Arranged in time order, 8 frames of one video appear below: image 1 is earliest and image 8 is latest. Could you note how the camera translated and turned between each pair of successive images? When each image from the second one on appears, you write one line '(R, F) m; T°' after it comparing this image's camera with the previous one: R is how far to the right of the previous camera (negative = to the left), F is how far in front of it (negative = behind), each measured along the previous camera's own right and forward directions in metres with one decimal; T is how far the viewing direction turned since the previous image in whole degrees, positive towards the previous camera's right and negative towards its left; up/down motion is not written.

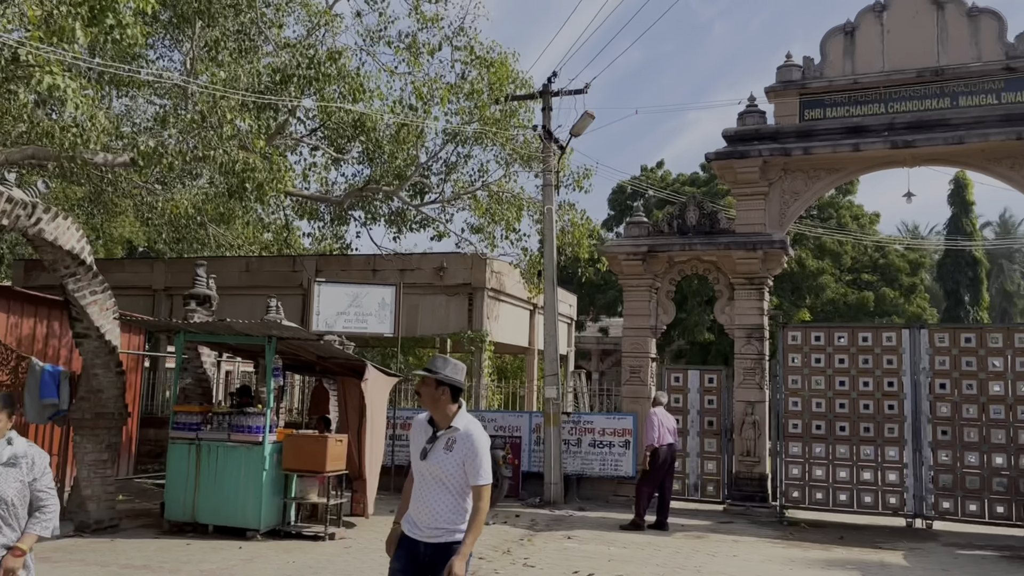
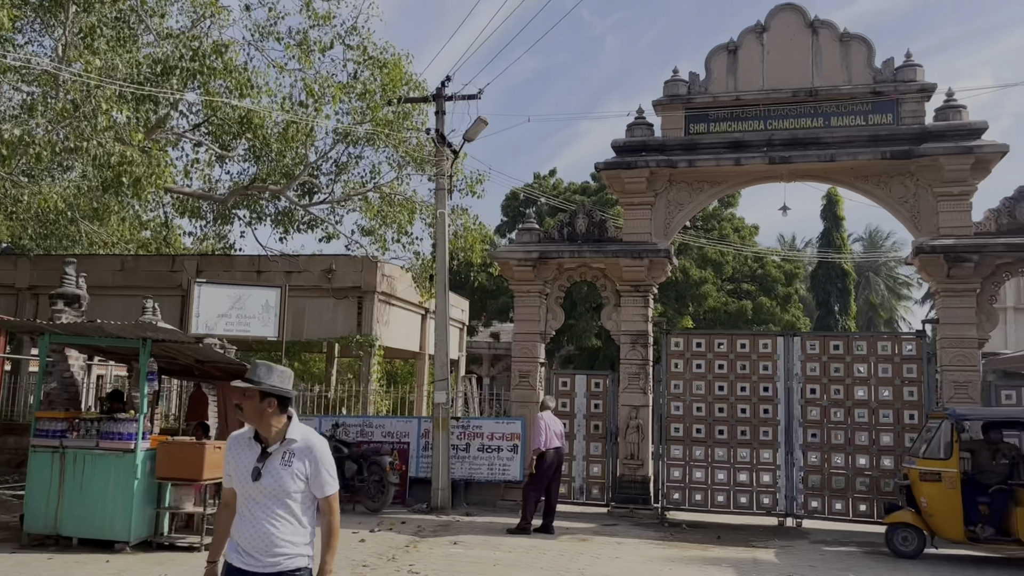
(0.0, 0.0) m; +7°
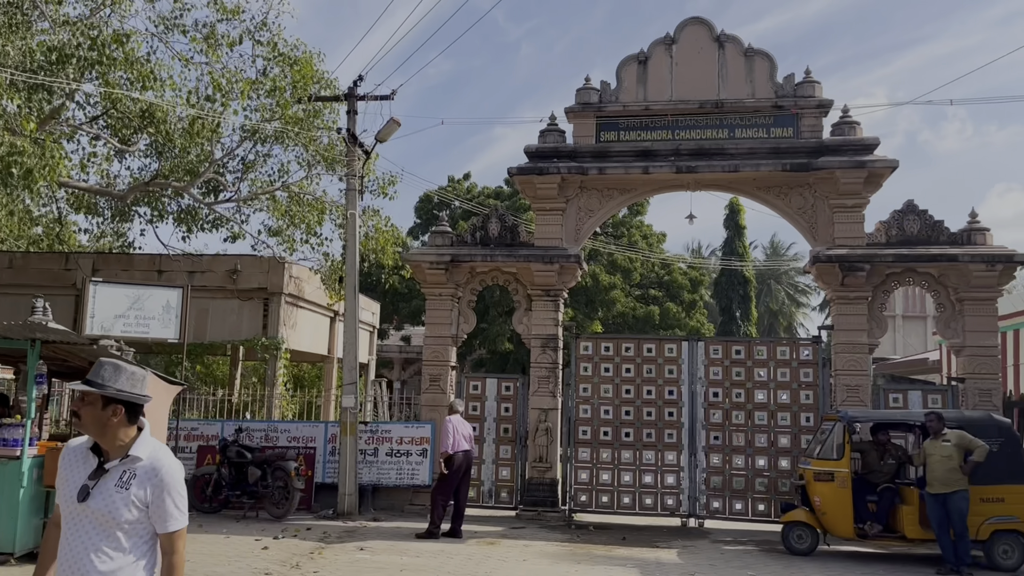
(0.0, 0.0) m; +6°
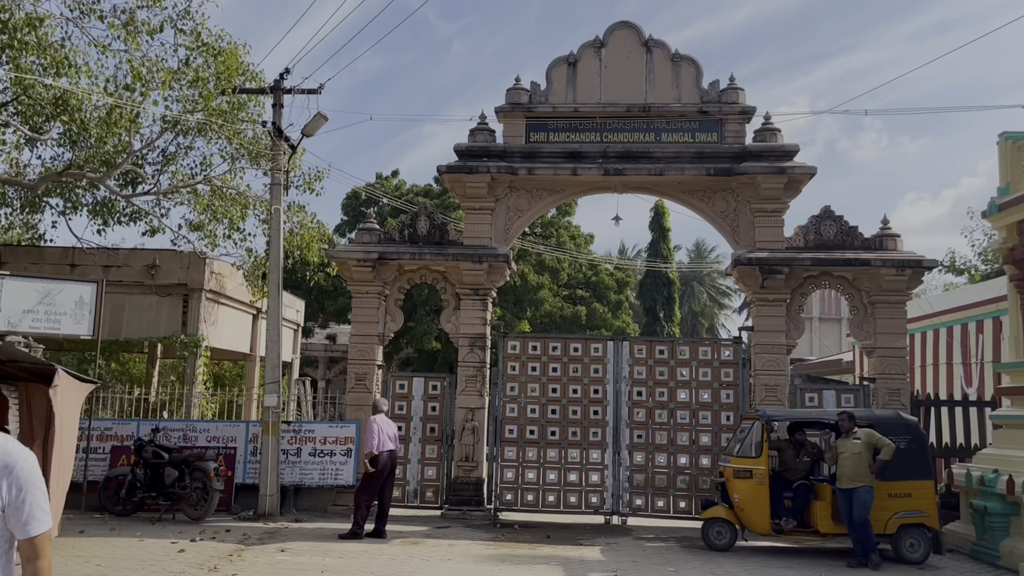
(0.0, 0.0) m; +5°
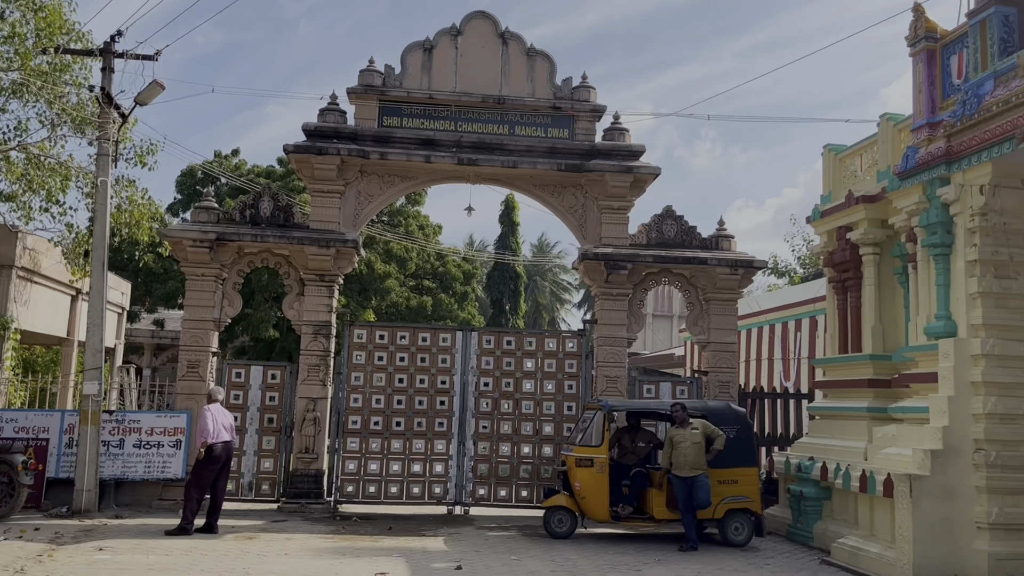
(-0.1, +0.1) m; +10°
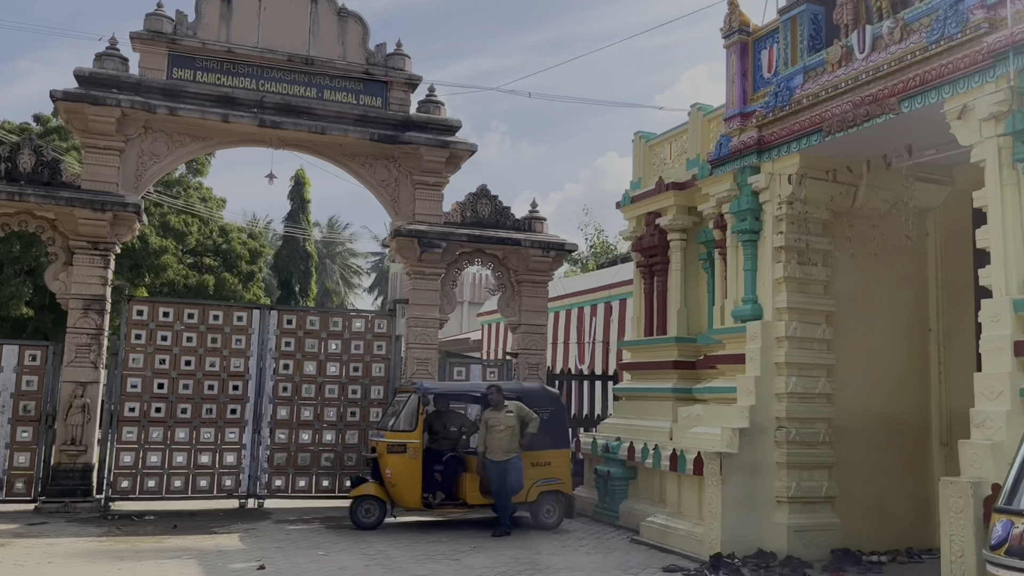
(-0.2, +0.5) m; +14°
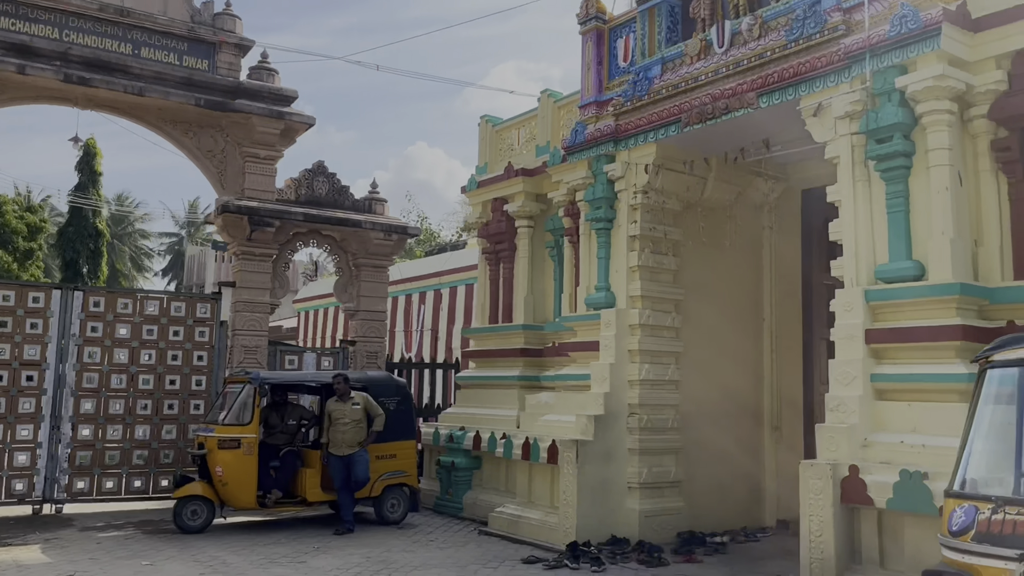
(-0.4, +0.4) m; +13°
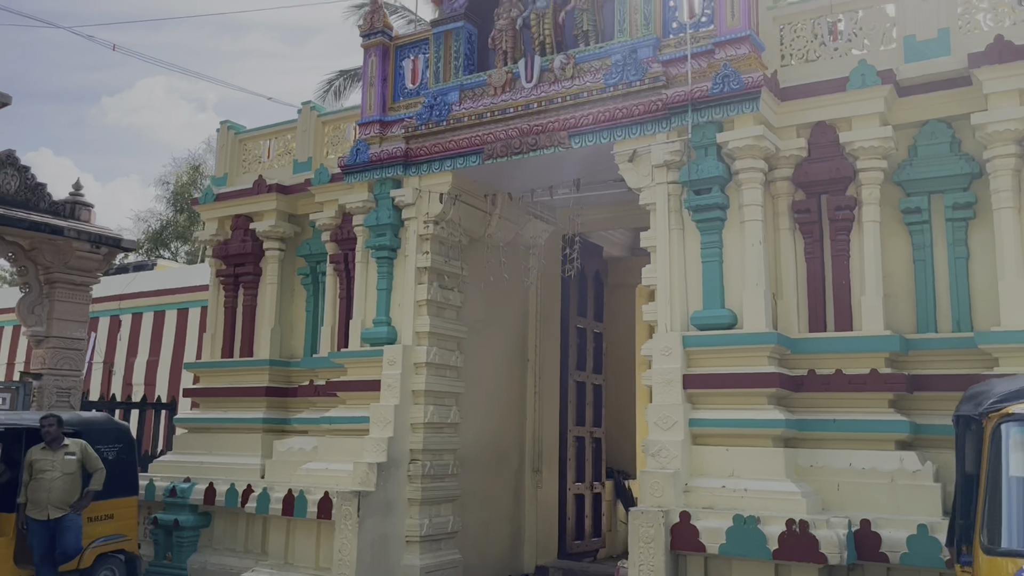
(-1.0, +0.8) m; +23°
